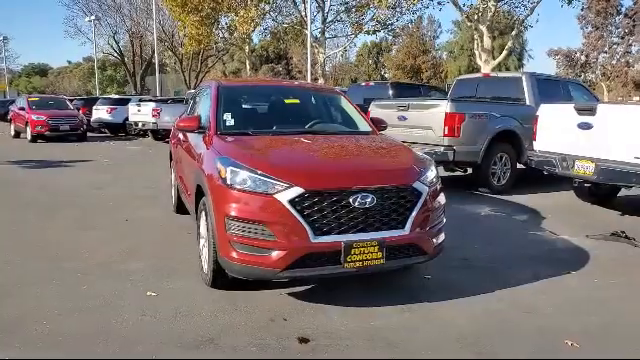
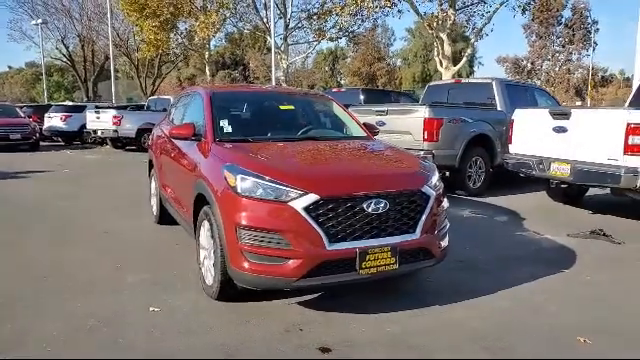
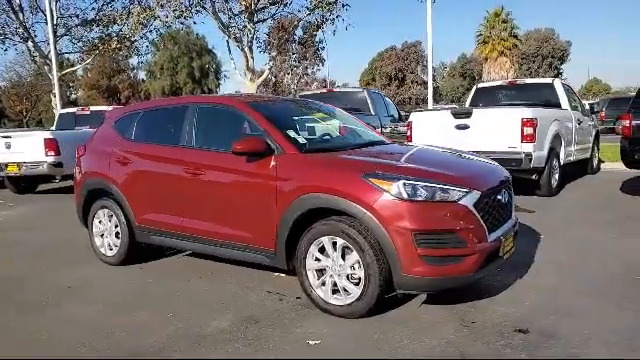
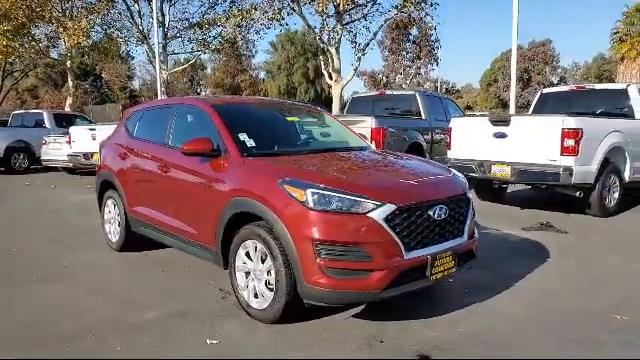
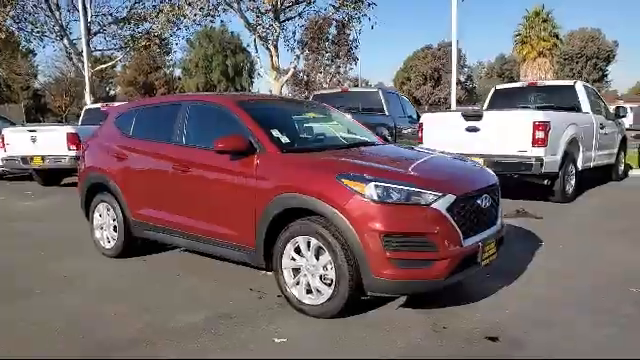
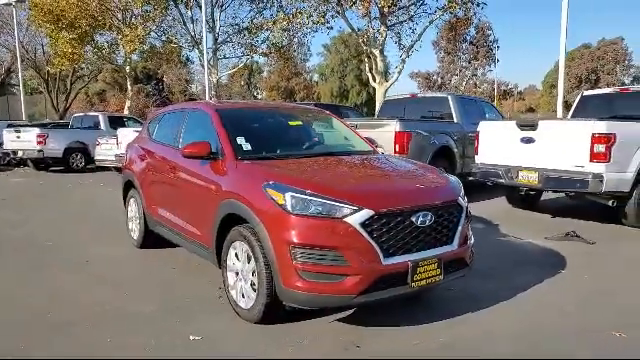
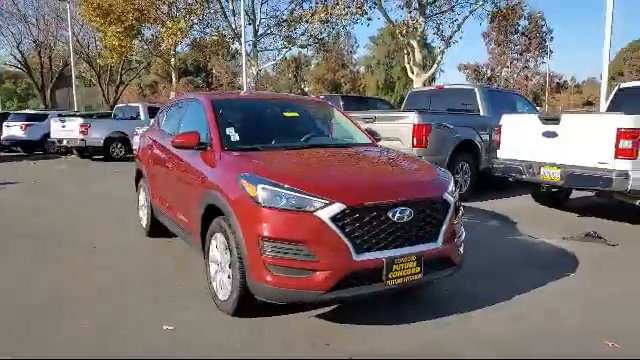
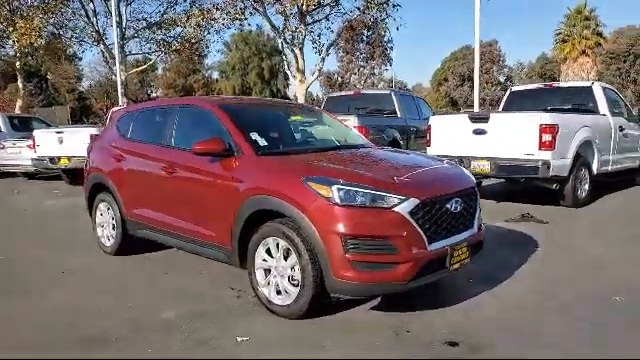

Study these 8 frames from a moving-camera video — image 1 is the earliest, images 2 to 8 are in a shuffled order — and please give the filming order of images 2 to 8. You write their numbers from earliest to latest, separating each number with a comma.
2, 7, 6, 4, 8, 5, 3
